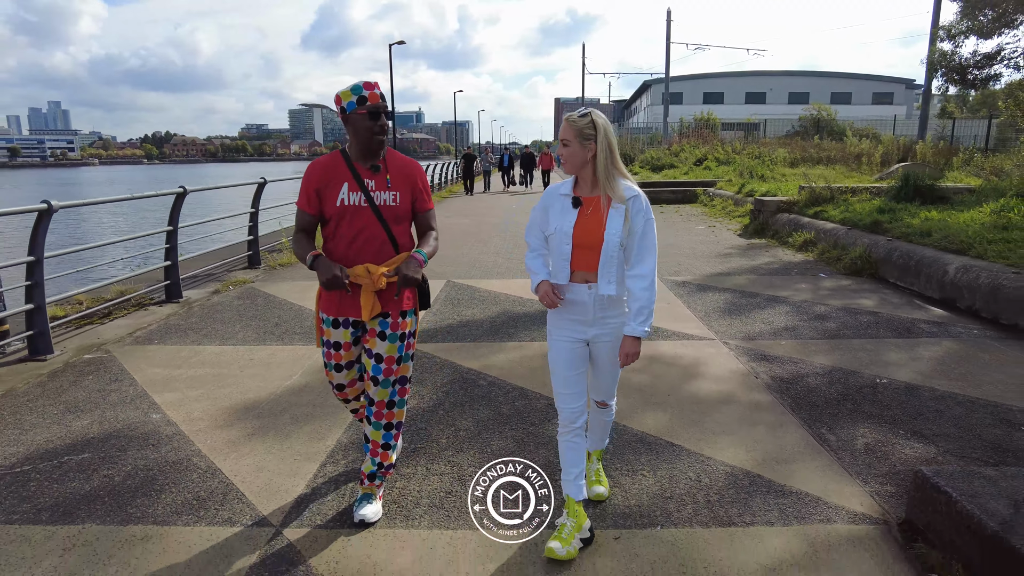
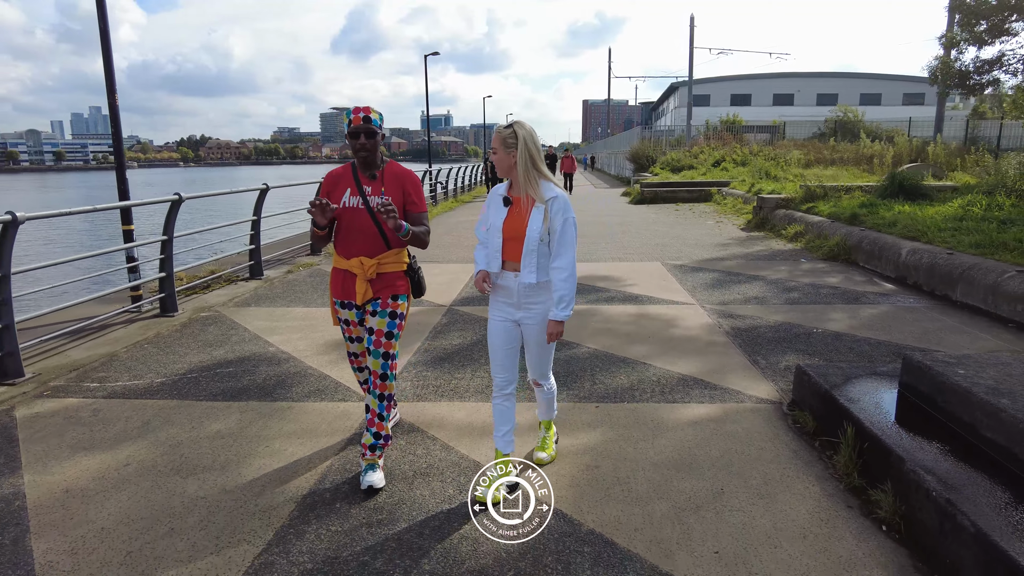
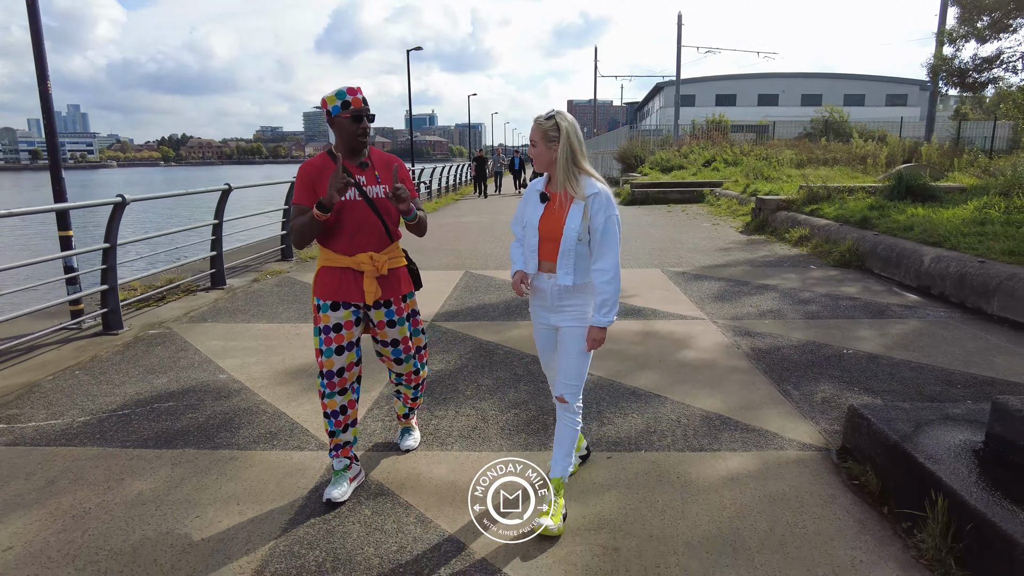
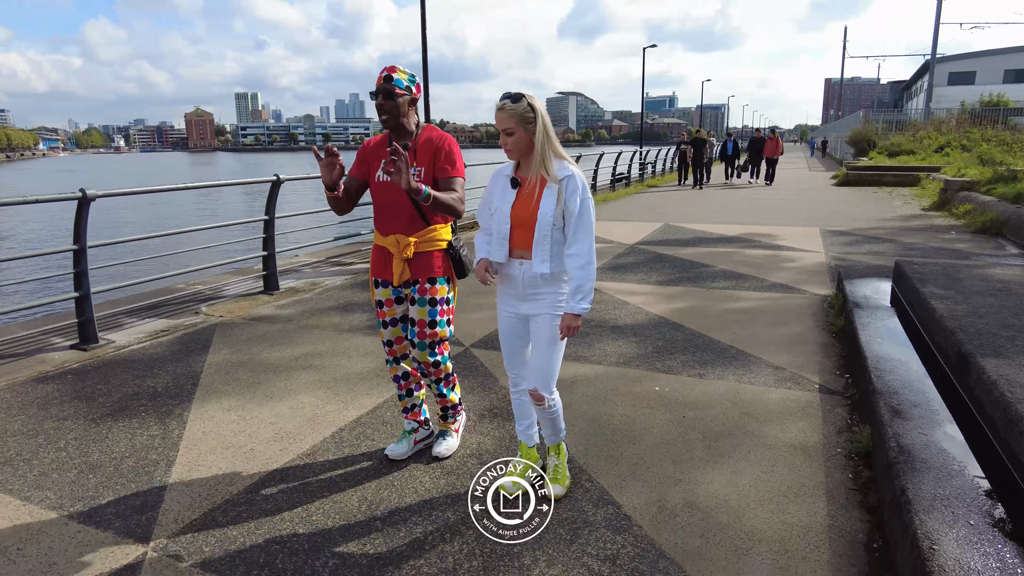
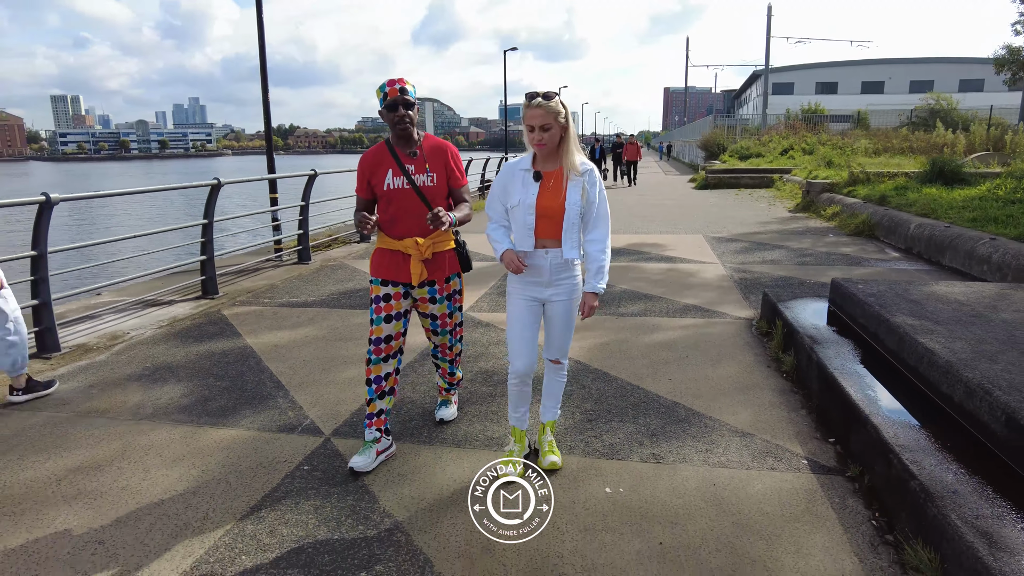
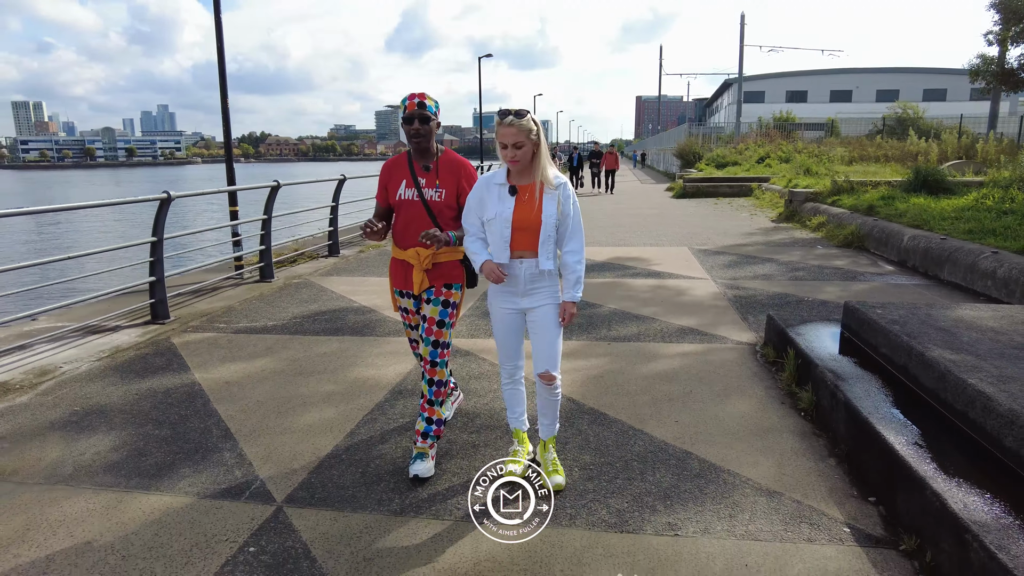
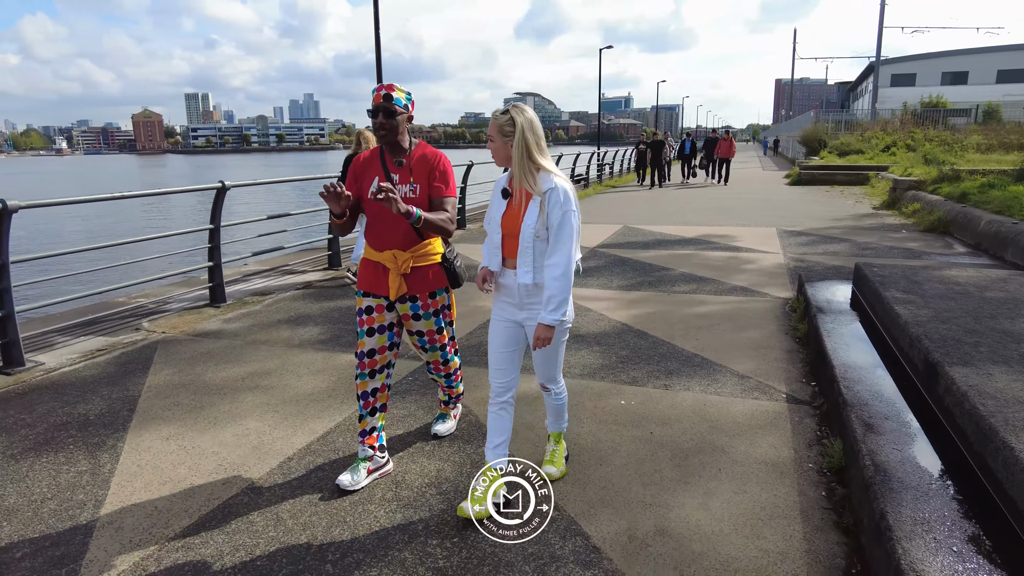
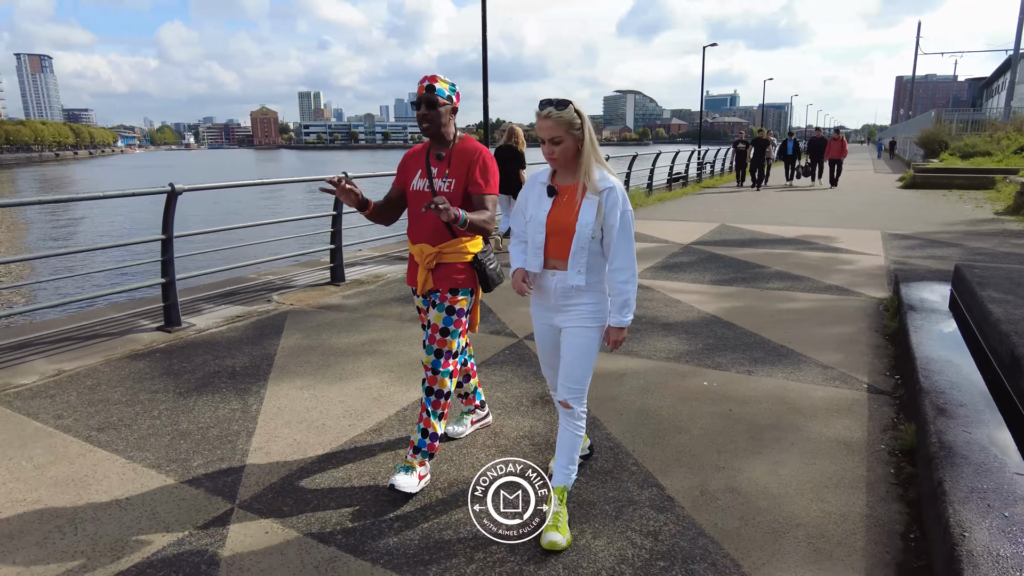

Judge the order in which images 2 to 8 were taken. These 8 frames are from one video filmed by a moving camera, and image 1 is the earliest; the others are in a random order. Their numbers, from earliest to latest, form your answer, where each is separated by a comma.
3, 2, 6, 5, 7, 4, 8
